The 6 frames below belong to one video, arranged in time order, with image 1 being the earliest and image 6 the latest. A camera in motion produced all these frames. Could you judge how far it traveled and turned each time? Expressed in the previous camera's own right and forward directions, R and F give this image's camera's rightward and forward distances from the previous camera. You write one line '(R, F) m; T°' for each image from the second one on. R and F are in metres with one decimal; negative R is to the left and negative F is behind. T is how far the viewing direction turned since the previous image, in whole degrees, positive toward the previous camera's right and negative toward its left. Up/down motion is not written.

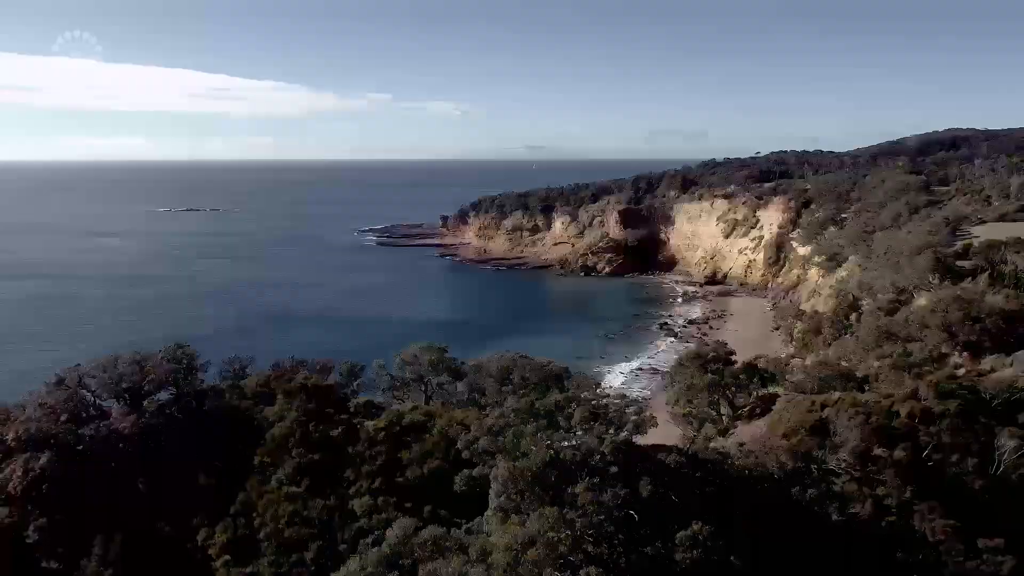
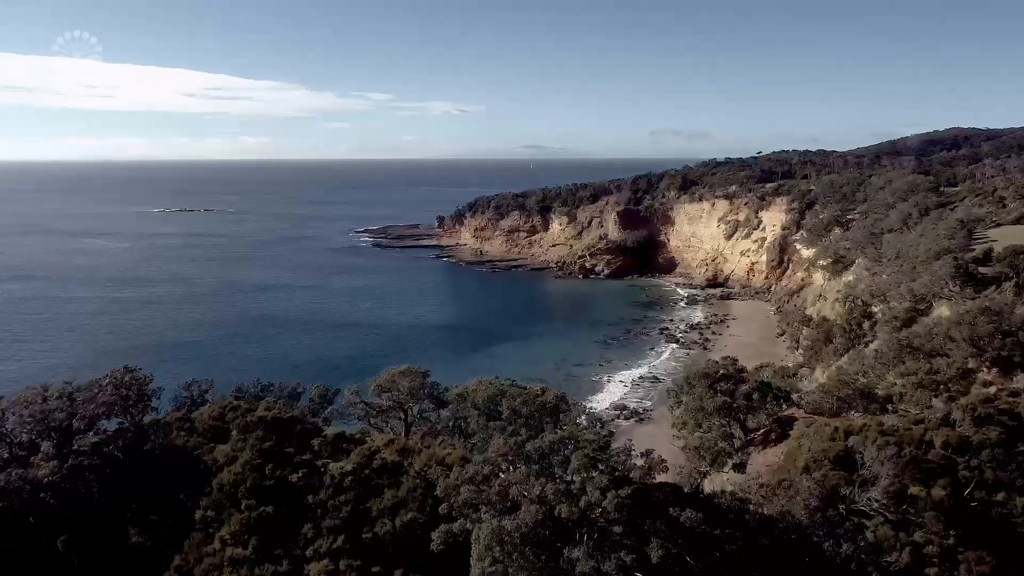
(+0.2, +1.3) m; 0°
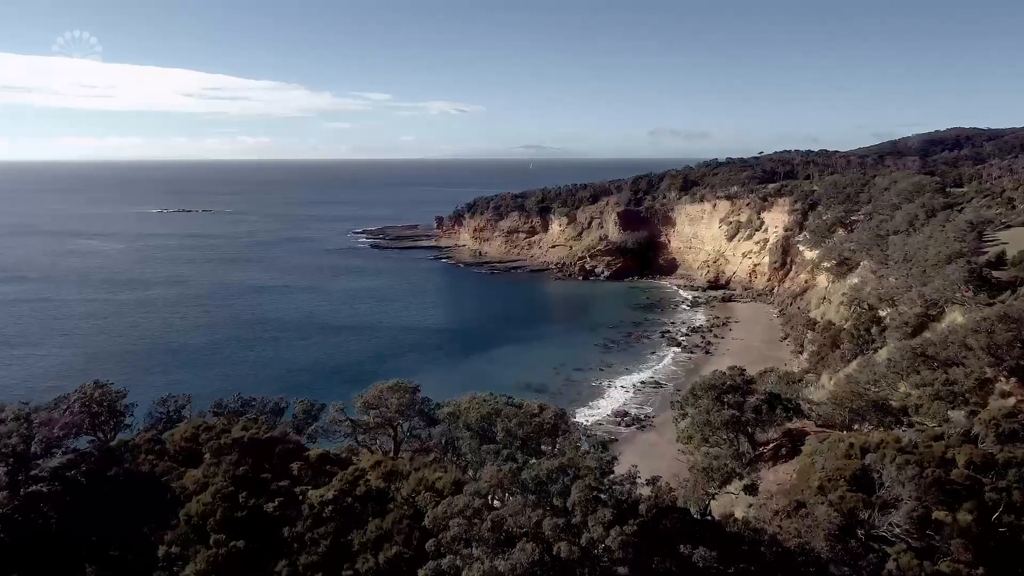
(+0.1, +0.7) m; 0°
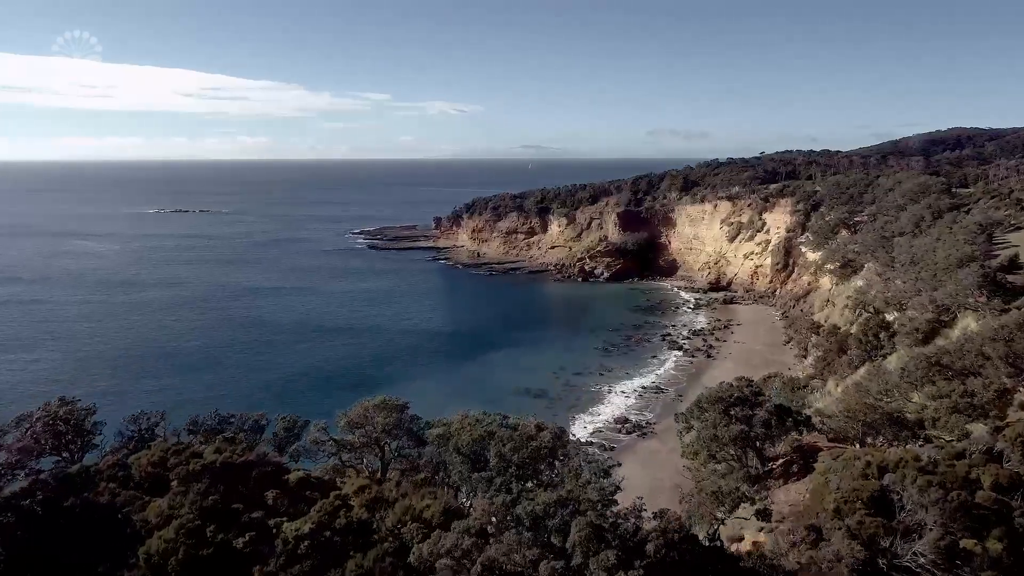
(+0.1, +0.7) m; 0°
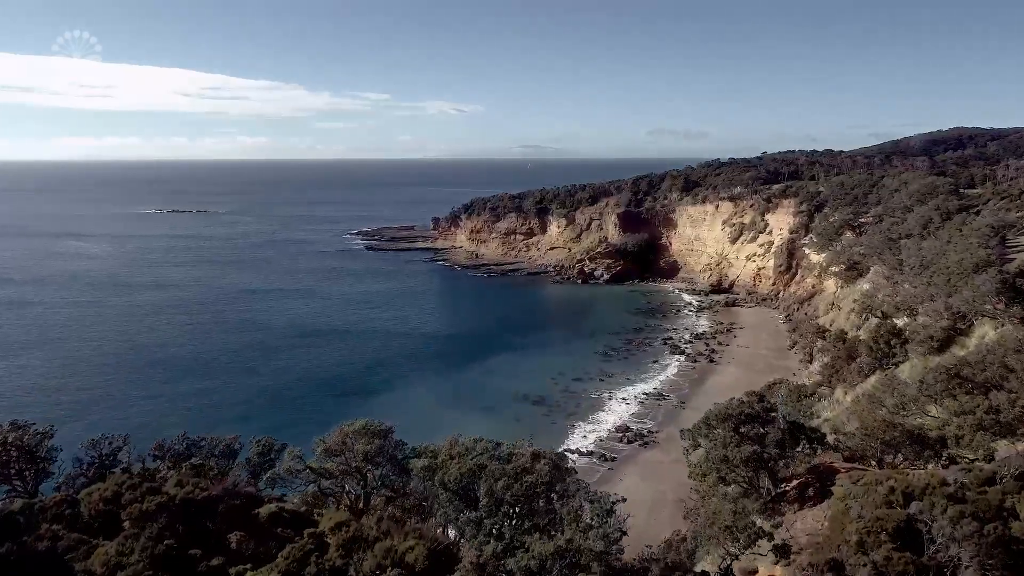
(+0.1, +0.8) m; 0°
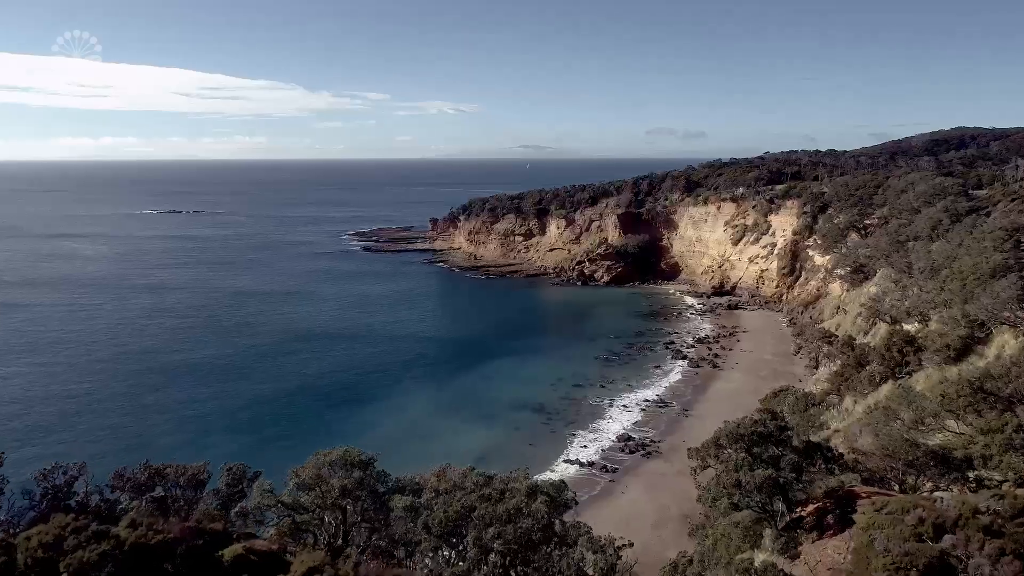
(+0.1, +0.8) m; 0°
